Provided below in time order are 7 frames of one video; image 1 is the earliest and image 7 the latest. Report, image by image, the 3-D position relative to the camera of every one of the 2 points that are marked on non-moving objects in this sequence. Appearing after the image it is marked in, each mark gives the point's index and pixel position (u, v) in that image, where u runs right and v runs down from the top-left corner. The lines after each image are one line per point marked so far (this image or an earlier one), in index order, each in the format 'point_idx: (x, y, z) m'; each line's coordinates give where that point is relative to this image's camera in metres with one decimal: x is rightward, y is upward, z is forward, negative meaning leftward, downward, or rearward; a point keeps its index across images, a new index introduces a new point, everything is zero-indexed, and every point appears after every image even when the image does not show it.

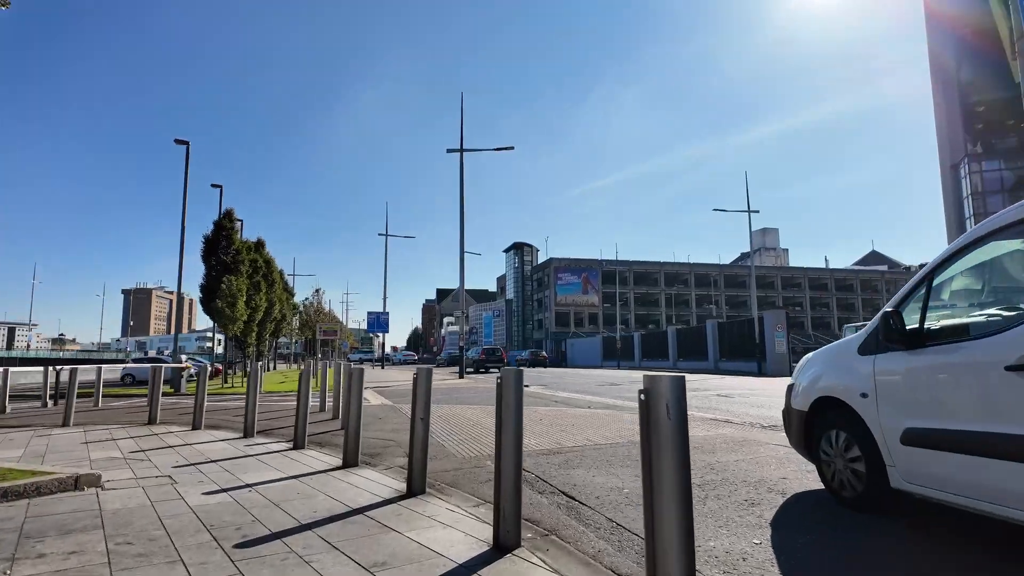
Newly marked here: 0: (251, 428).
0: (-4.3, -2.3, +9.6) m
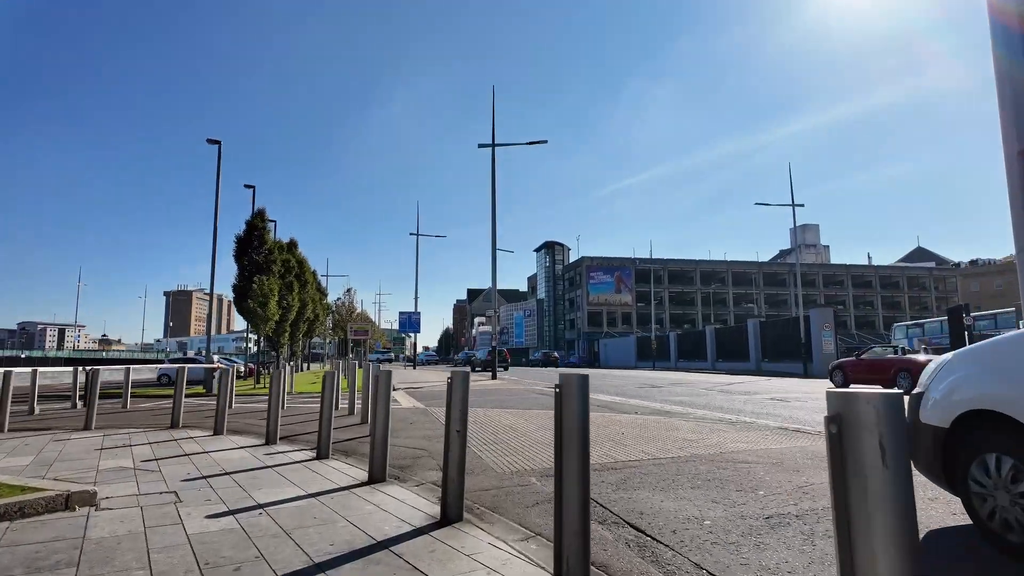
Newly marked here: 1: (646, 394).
0: (-3.6, -2.2, +8.9) m
1: (+4.3, -3.4, +18.7) m
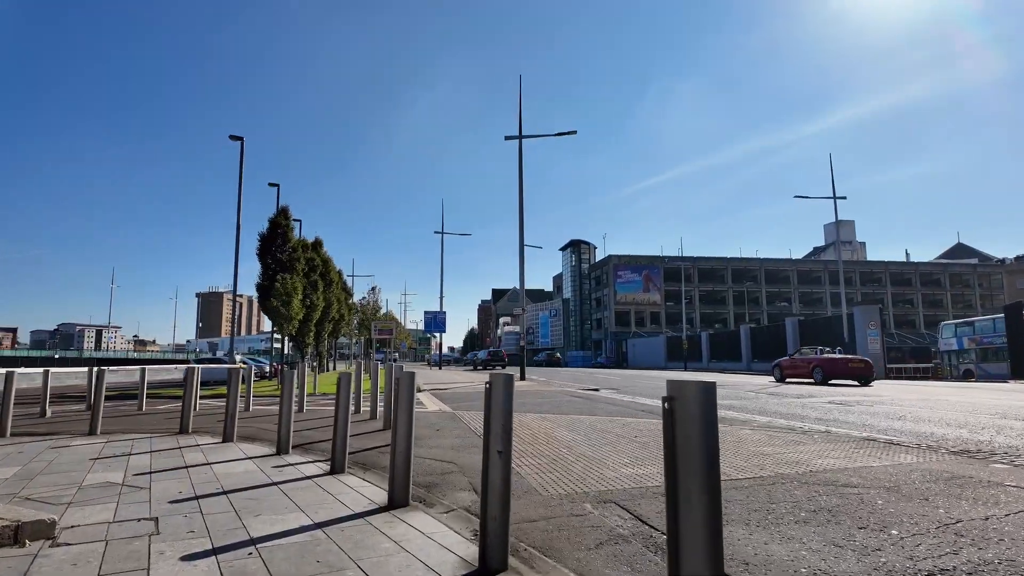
0: (-3.1, -2.1, +7.9) m
1: (+5.2, -3.2, +17.4) m
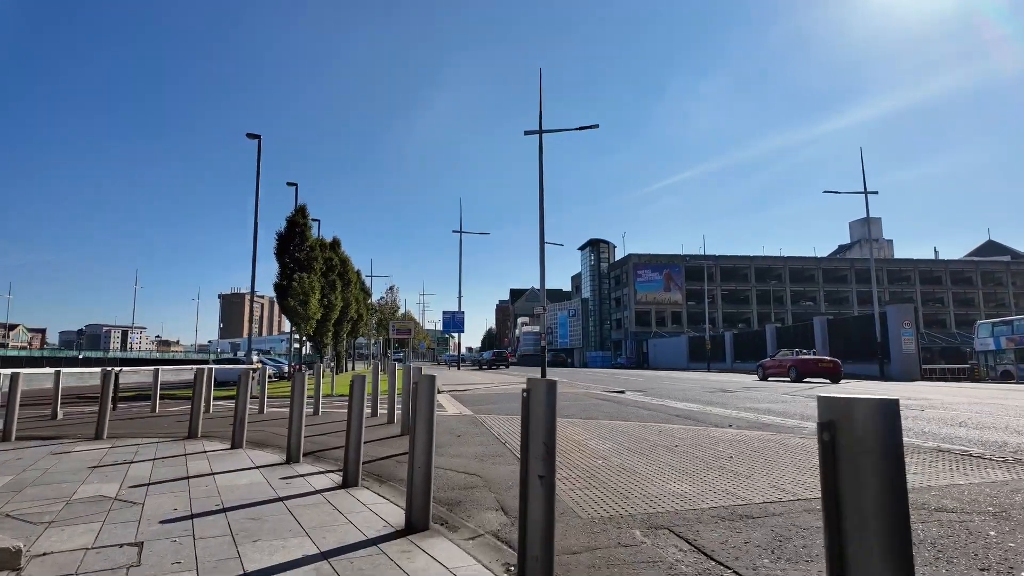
0: (-2.7, -2.1, +7.3) m
1: (+5.9, -3.2, +16.6) m
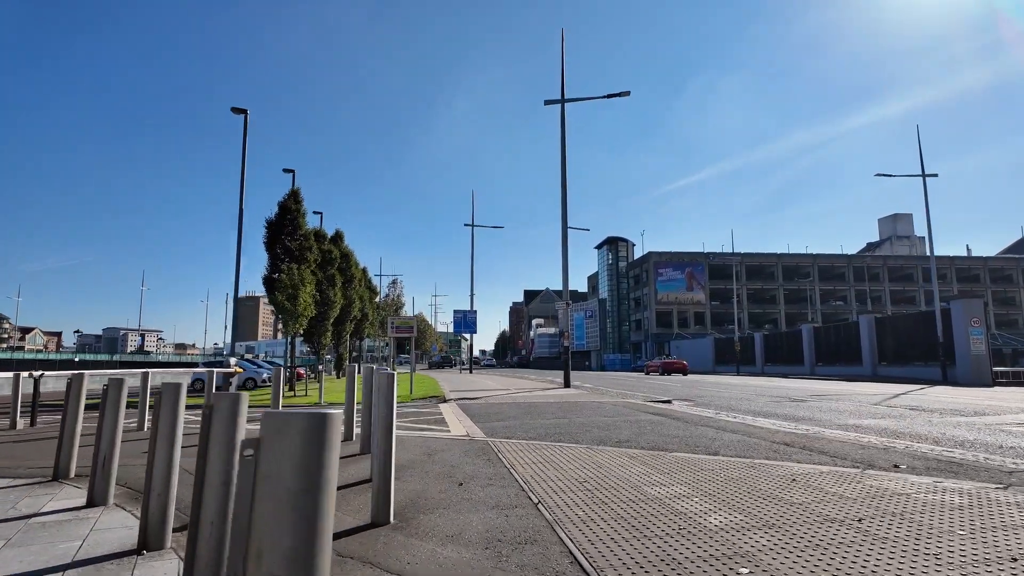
0: (-2.4, -1.6, +4.0) m
1: (+6.4, -2.8, +13.0) m
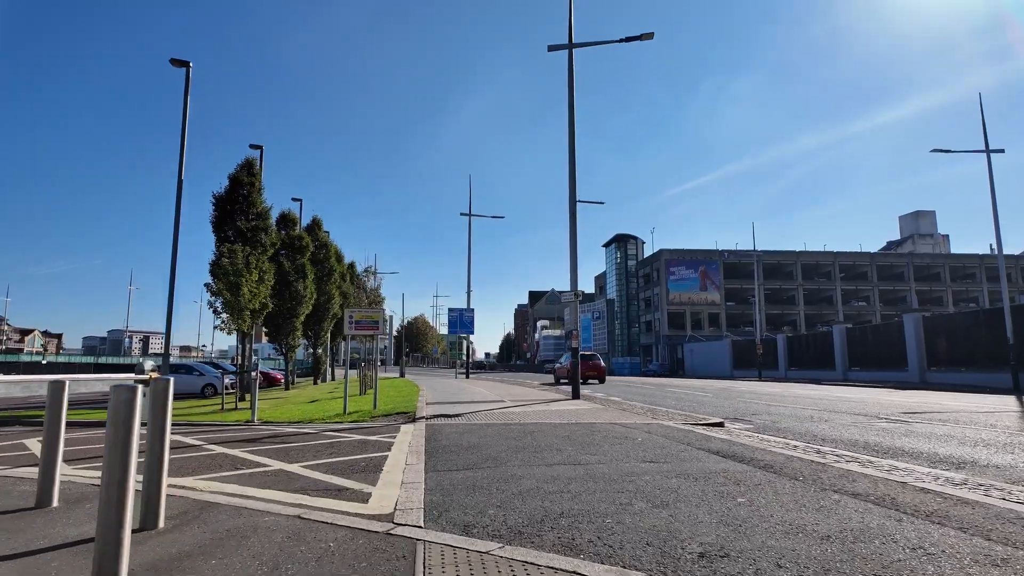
0: (-2.8, -1.1, -0.4) m
1: (+6.2, -2.3, +8.5) m
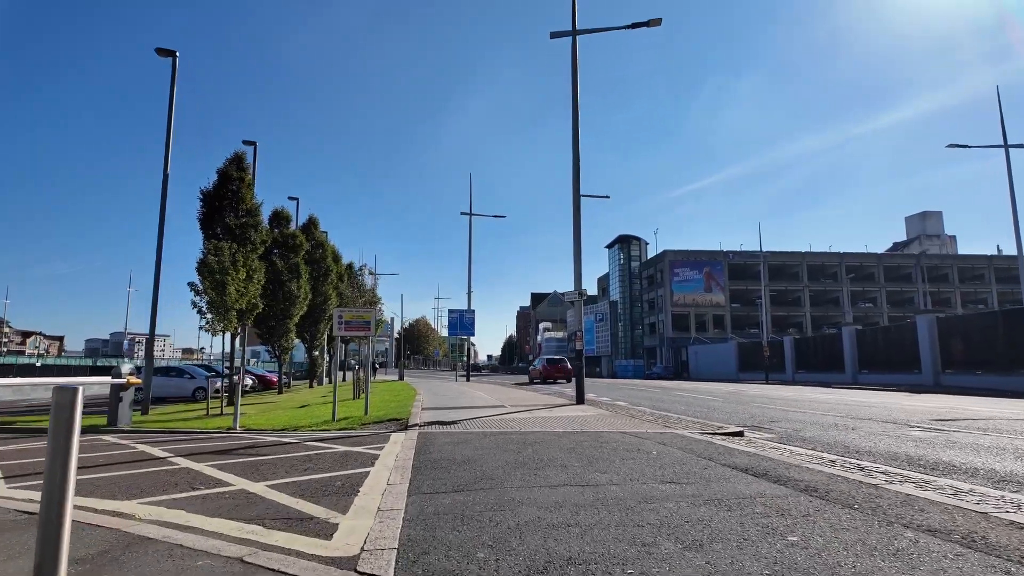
0: (-2.8, -1.0, -1.4) m
1: (+6.1, -2.2, +7.5) m
